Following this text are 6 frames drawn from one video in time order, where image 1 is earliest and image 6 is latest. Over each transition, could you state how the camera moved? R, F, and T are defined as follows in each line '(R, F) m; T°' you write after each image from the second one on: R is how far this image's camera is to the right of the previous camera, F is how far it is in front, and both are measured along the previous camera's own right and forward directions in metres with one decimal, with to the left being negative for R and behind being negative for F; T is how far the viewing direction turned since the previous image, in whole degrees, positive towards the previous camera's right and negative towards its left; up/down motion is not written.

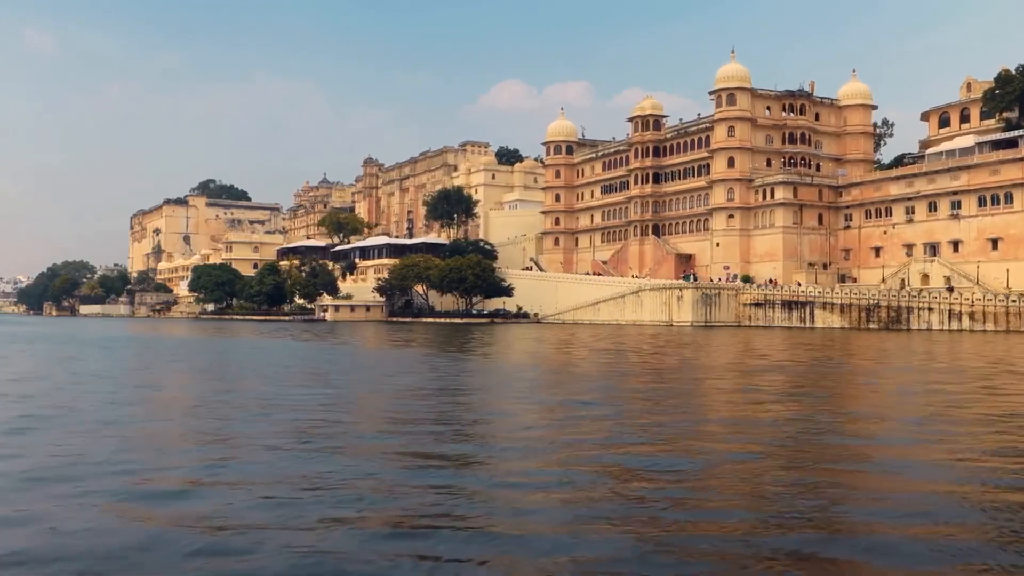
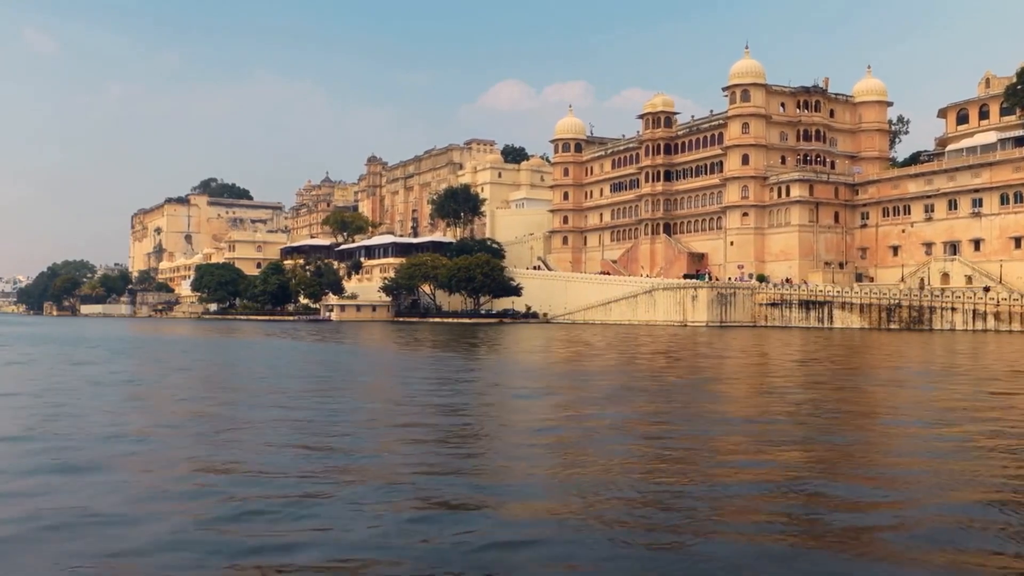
(-0.5, +0.8) m; 0°
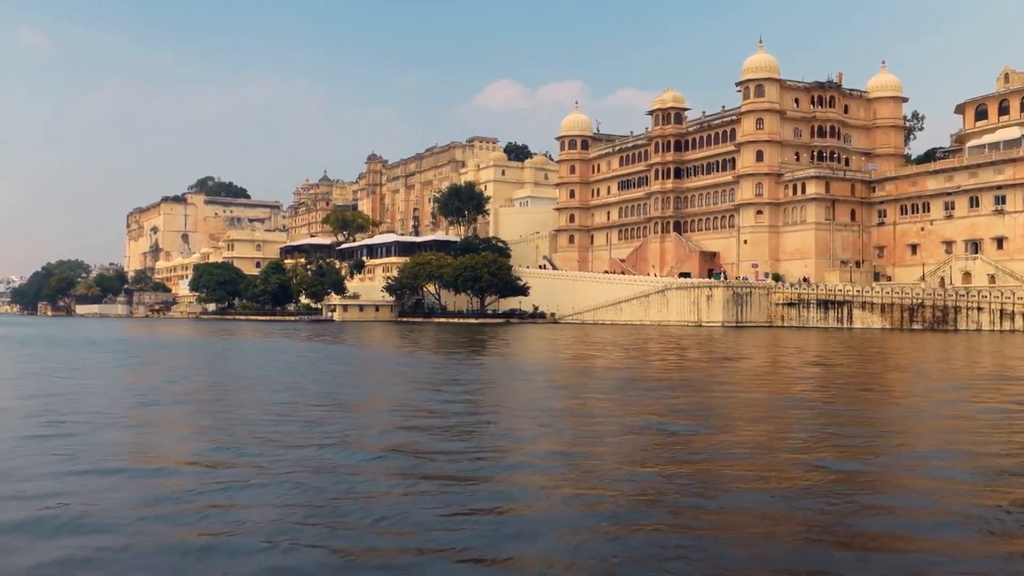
(-0.7, +1.1) m; 0°
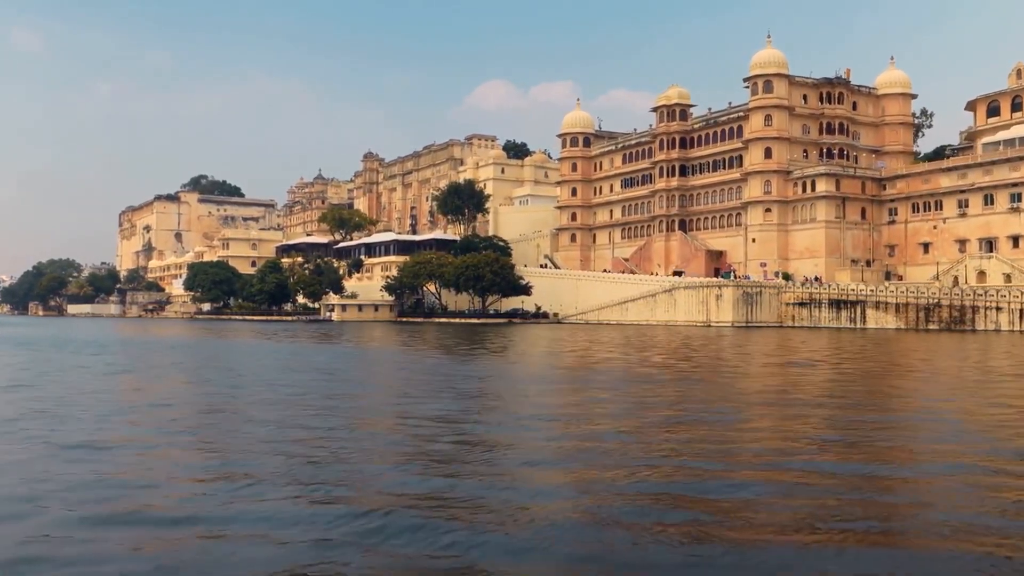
(-0.6, +0.9) m; 0°
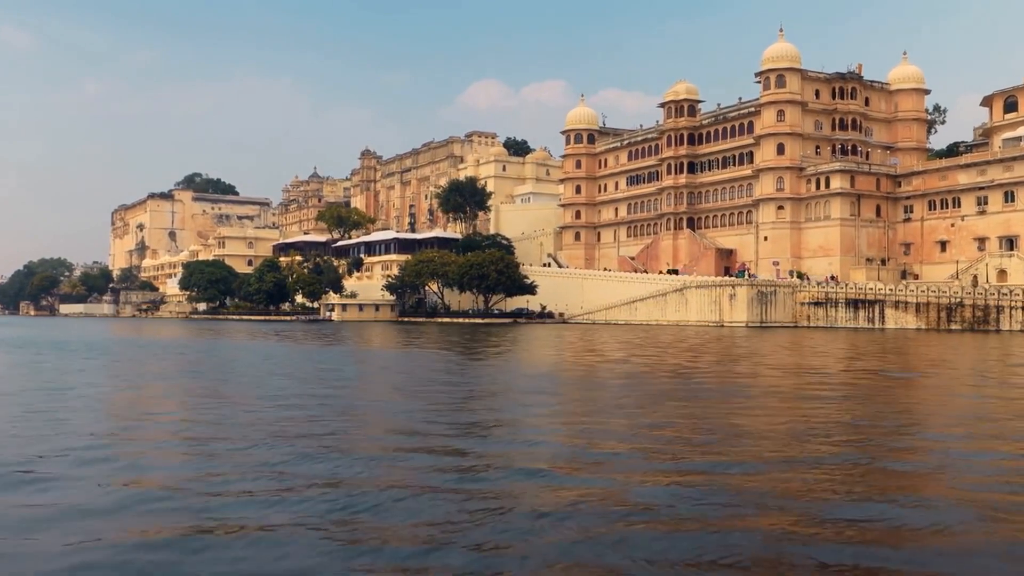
(-0.7, +1.1) m; 0°
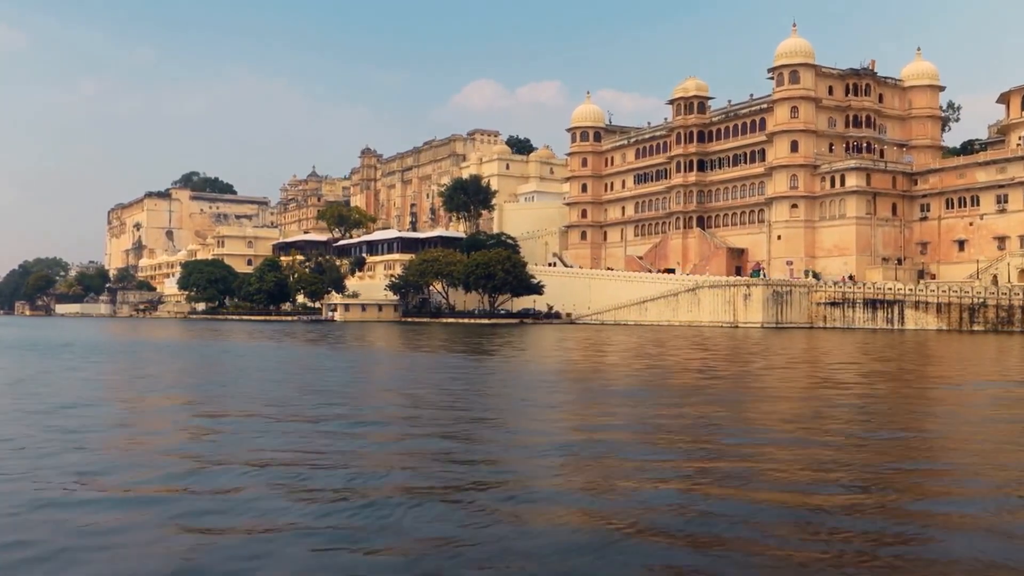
(-0.6, +0.9) m; 0°
